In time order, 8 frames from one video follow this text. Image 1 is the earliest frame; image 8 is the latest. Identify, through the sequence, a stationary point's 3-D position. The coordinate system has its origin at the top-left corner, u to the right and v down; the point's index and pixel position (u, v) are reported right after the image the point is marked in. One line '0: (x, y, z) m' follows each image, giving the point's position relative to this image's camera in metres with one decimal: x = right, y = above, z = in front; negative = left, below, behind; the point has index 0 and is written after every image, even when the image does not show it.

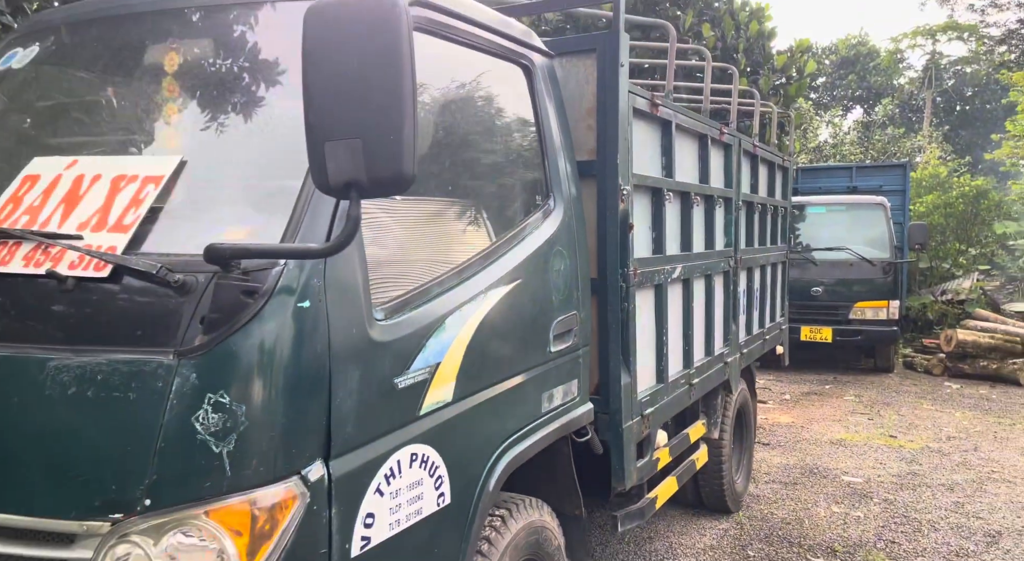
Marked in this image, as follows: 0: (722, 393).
0: (+1.2, -0.6, +4.7) m
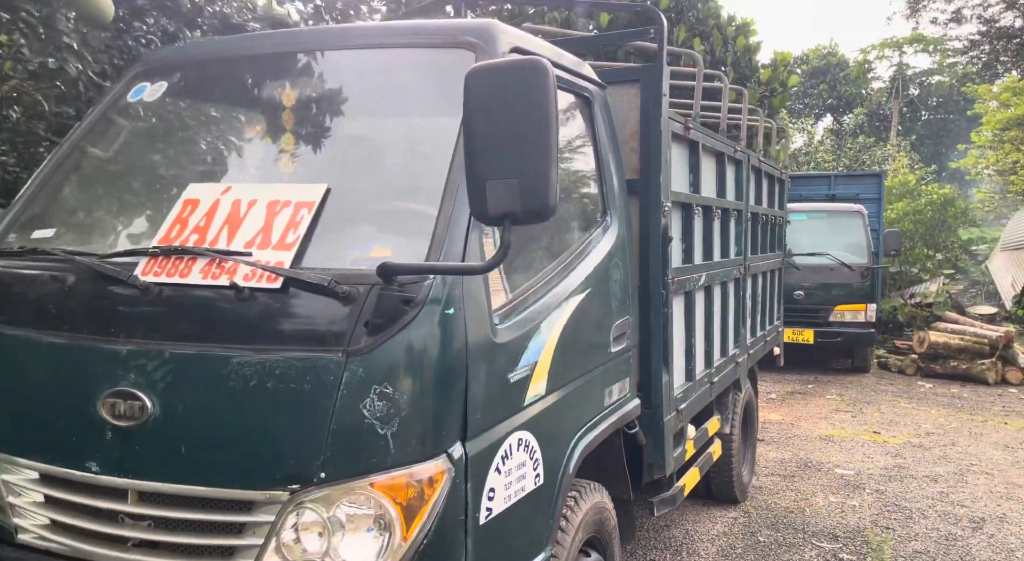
0: (+1.4, -0.7, +5.1) m
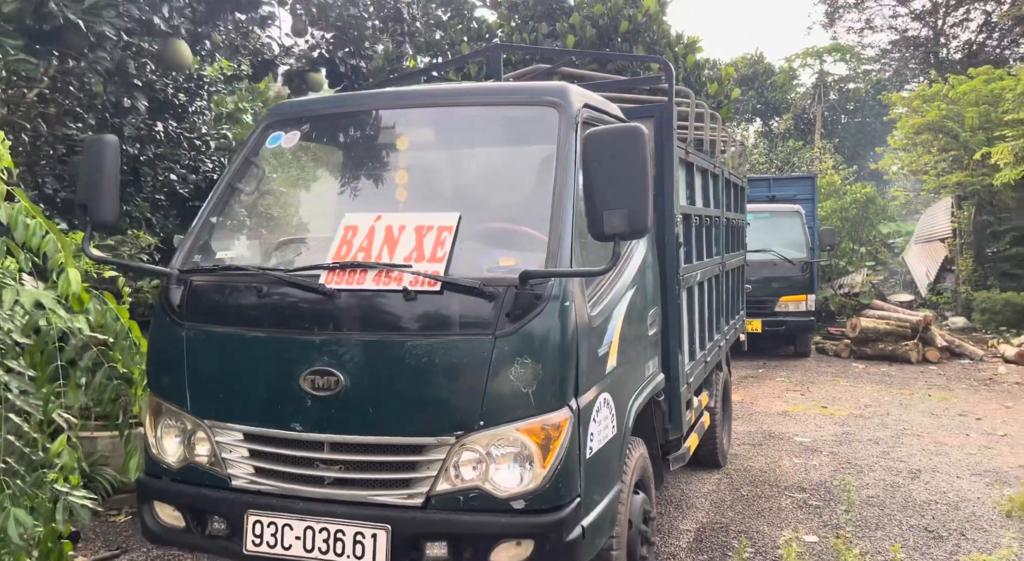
0: (+1.5, -0.6, +6.0) m
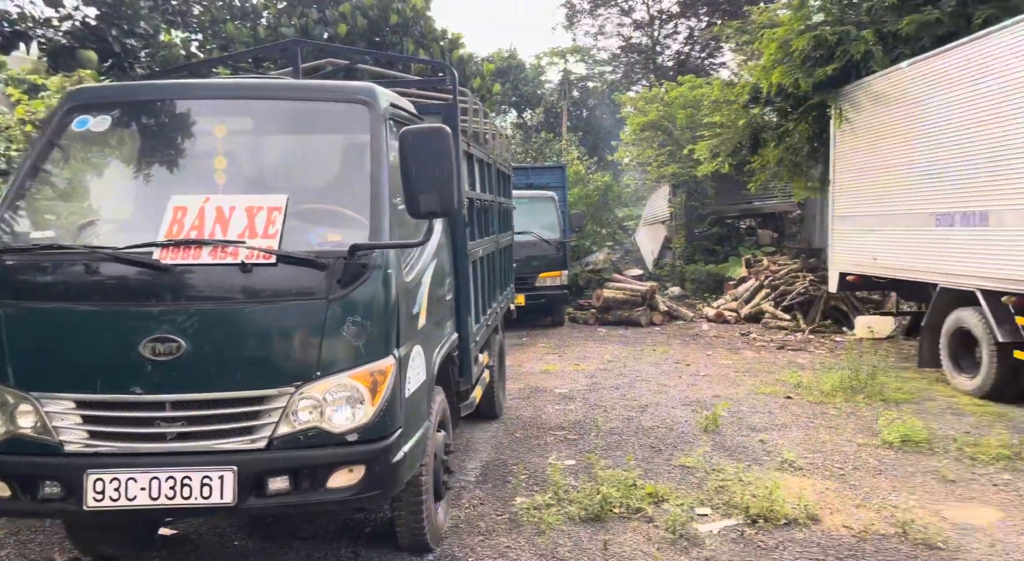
0: (-0.2, -0.4, +6.8) m
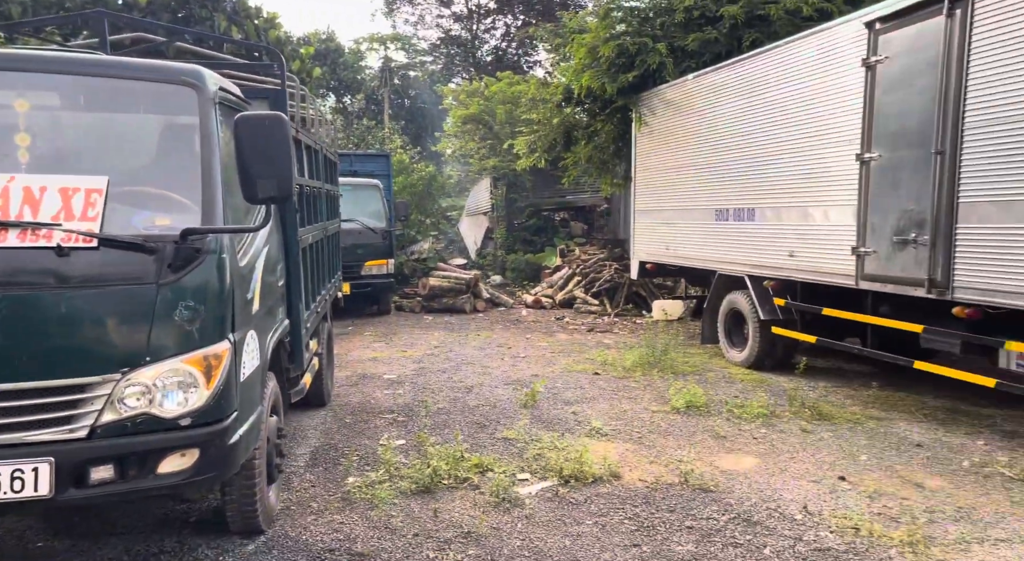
0: (-1.6, -0.4, +6.9) m
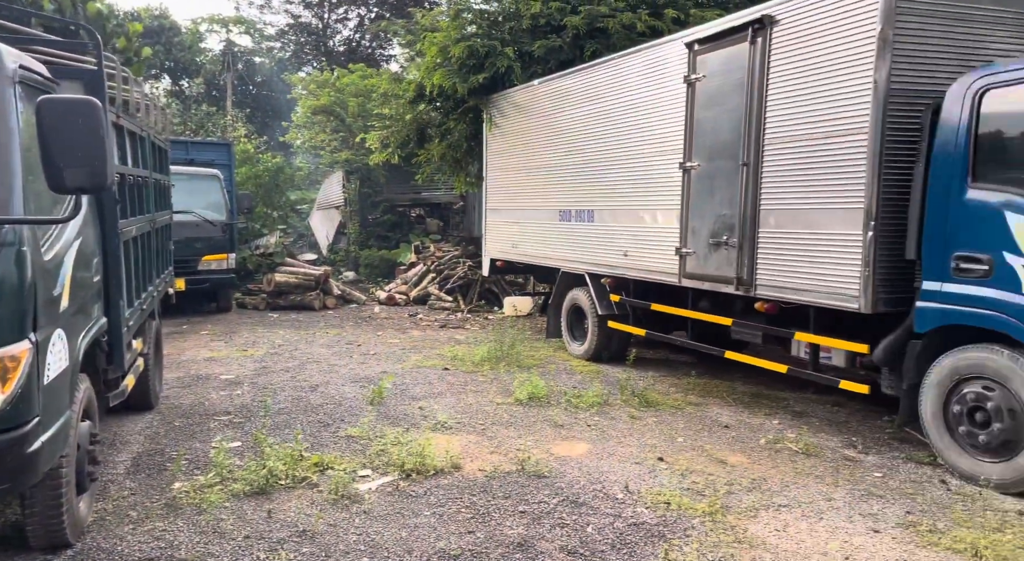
0: (-2.8, -0.3, +6.7) m
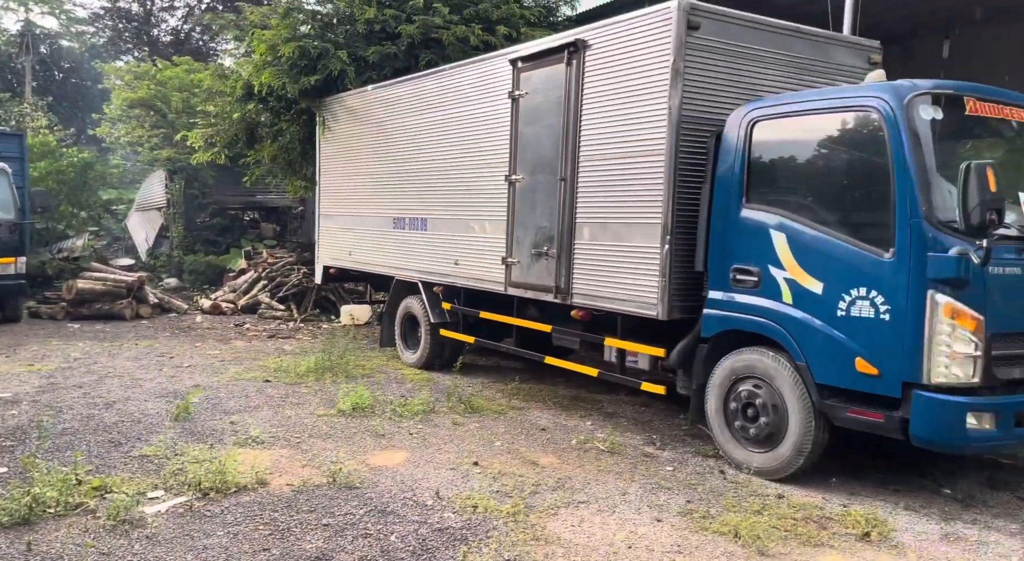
0: (-4.0, -0.4, +6.1) m
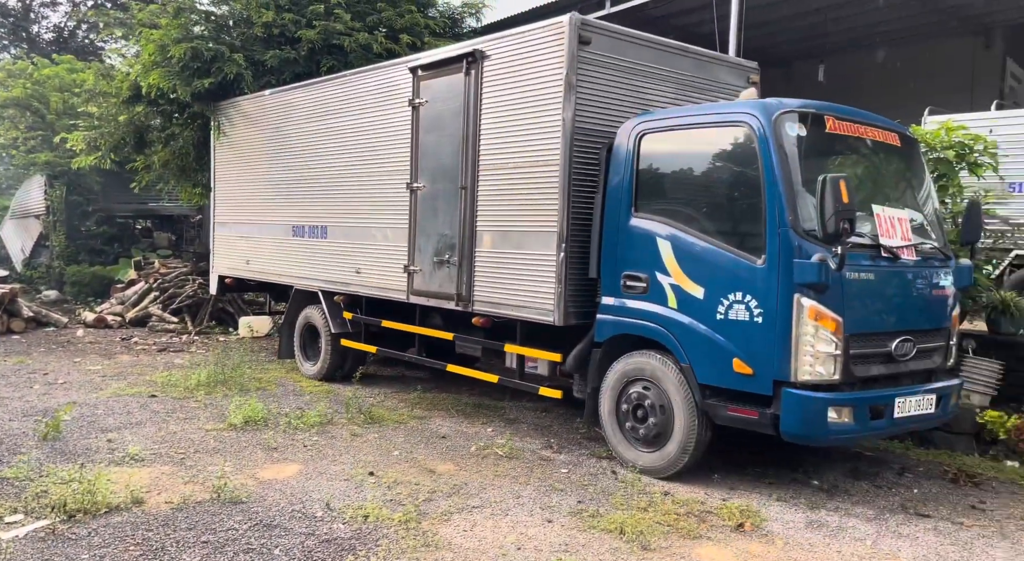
0: (-4.7, -0.5, +5.6) m
